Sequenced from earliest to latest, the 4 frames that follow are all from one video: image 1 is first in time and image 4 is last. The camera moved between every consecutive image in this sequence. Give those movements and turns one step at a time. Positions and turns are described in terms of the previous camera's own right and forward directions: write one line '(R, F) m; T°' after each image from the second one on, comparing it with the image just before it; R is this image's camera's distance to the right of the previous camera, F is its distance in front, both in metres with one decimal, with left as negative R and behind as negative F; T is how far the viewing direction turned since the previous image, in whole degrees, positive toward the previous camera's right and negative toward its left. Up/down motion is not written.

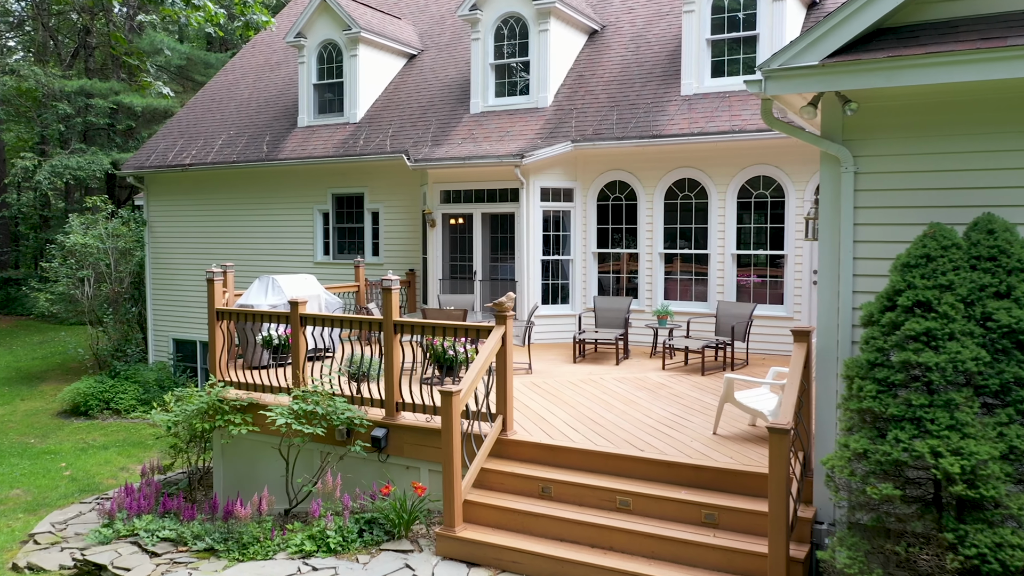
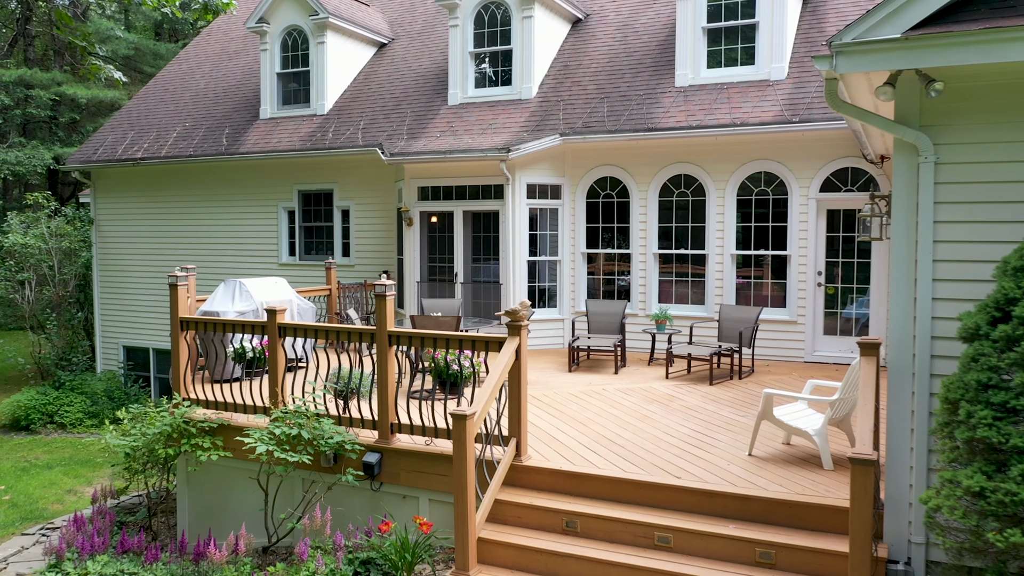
(-0.4, +0.7) m; +3°
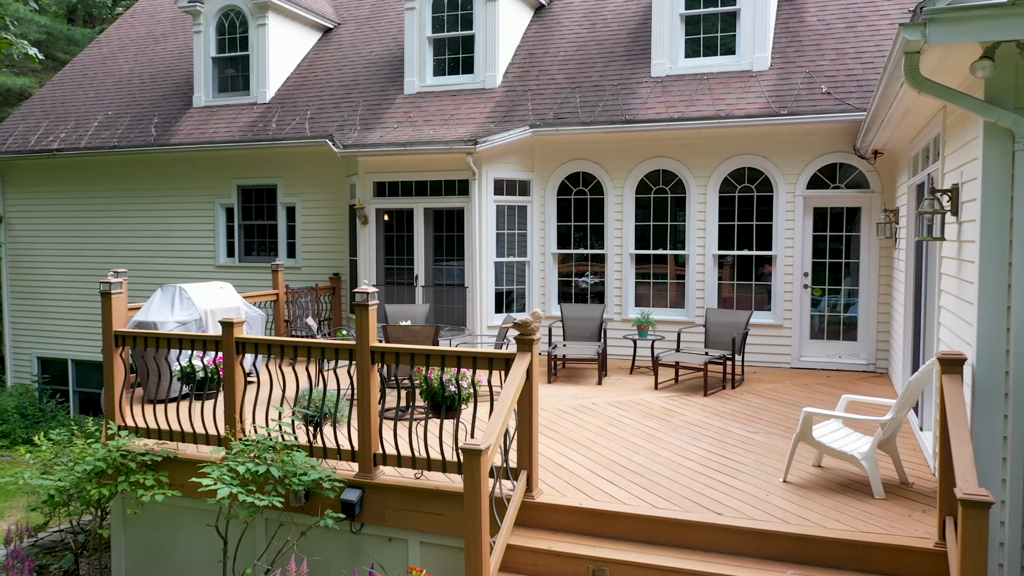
(-0.5, +0.8) m; +5°
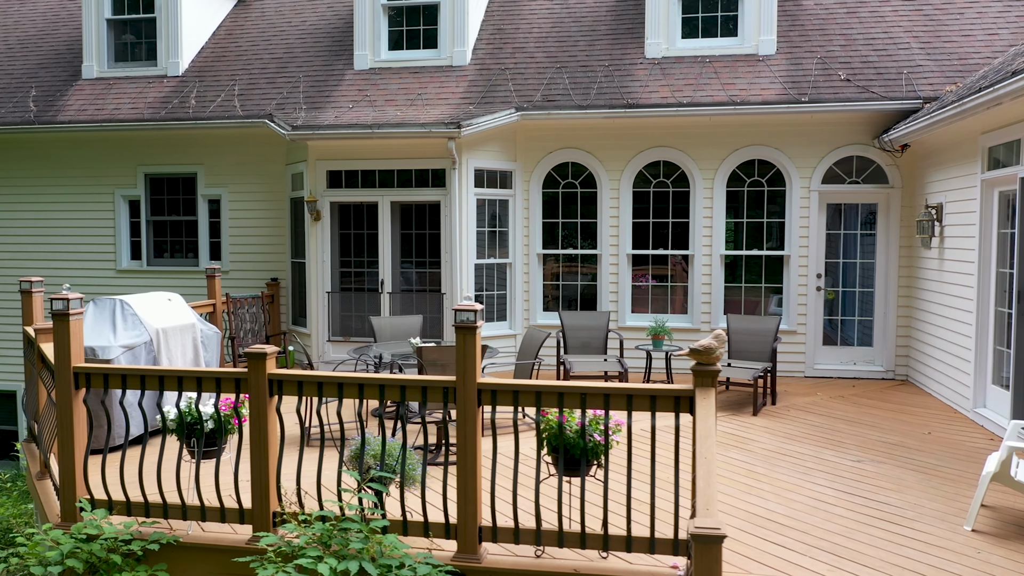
(-1.3, +1.3) m; +10°
